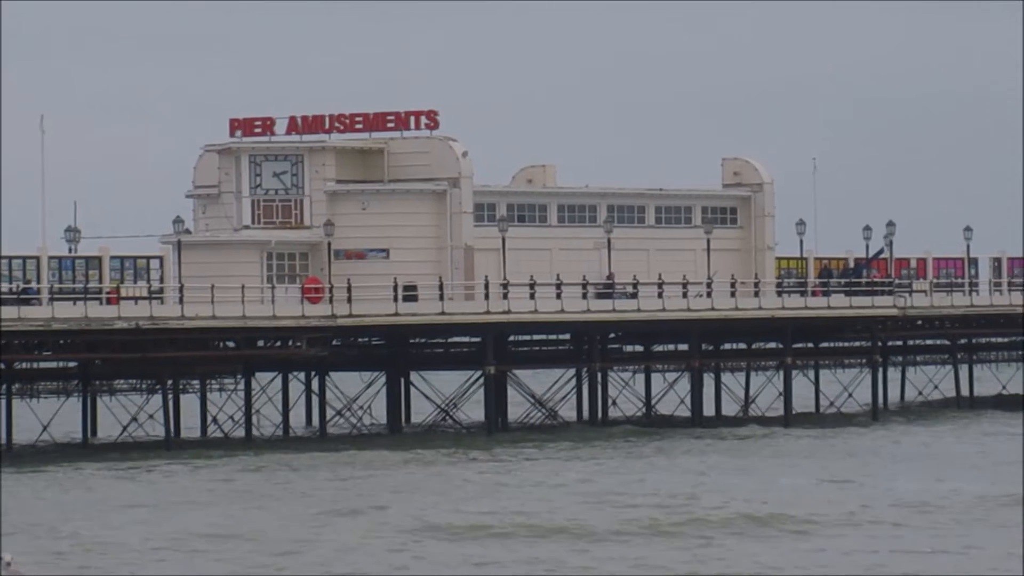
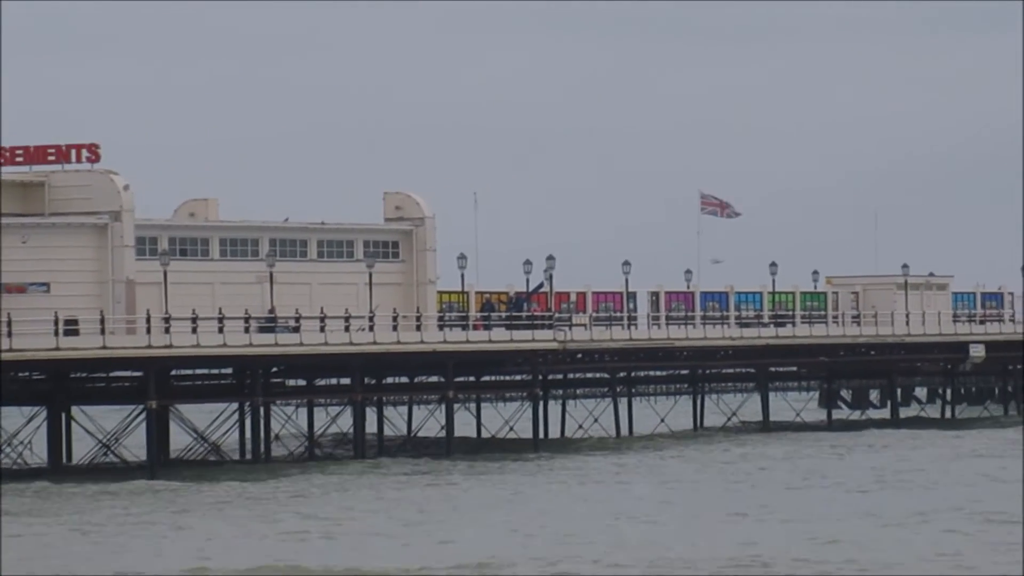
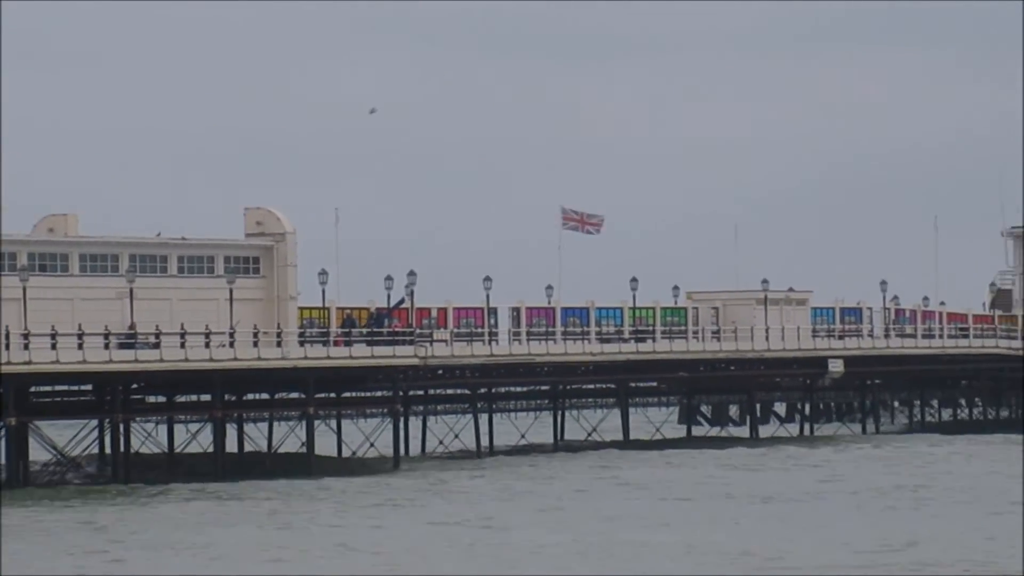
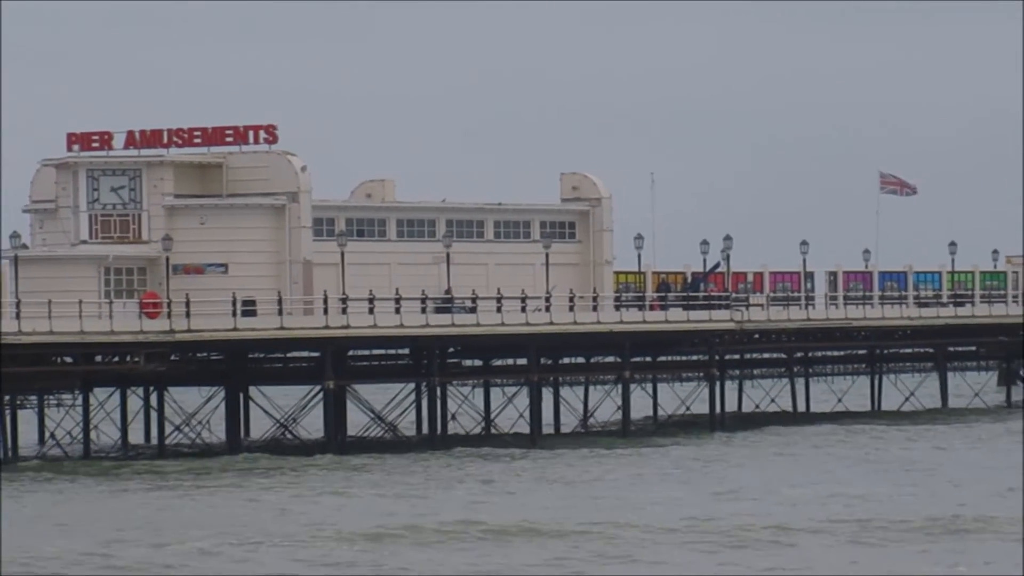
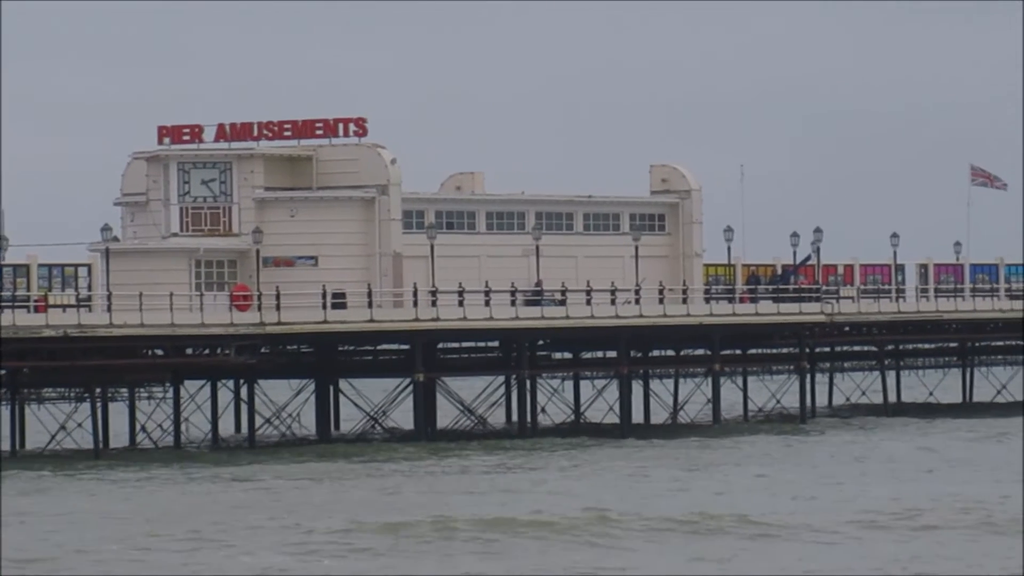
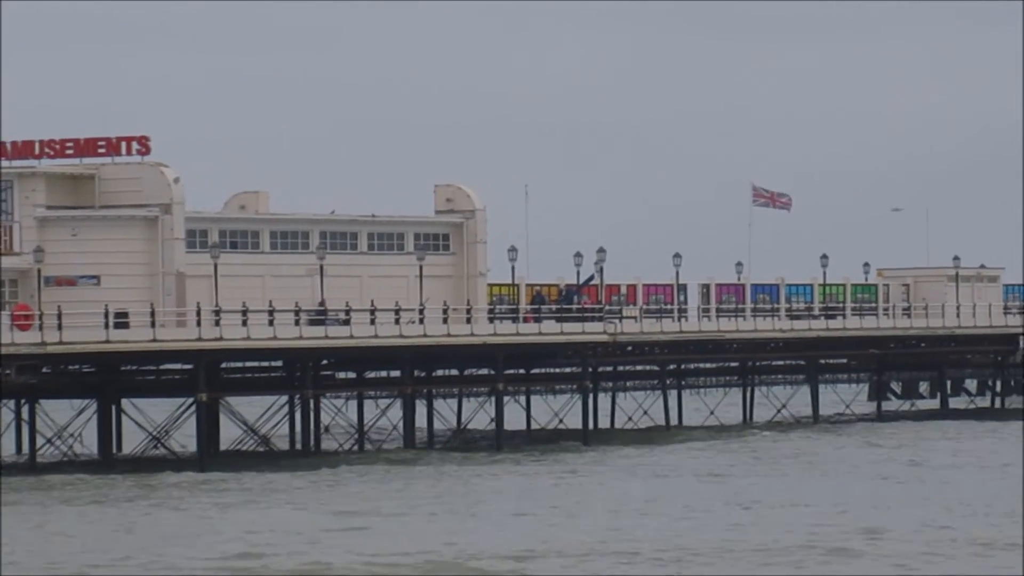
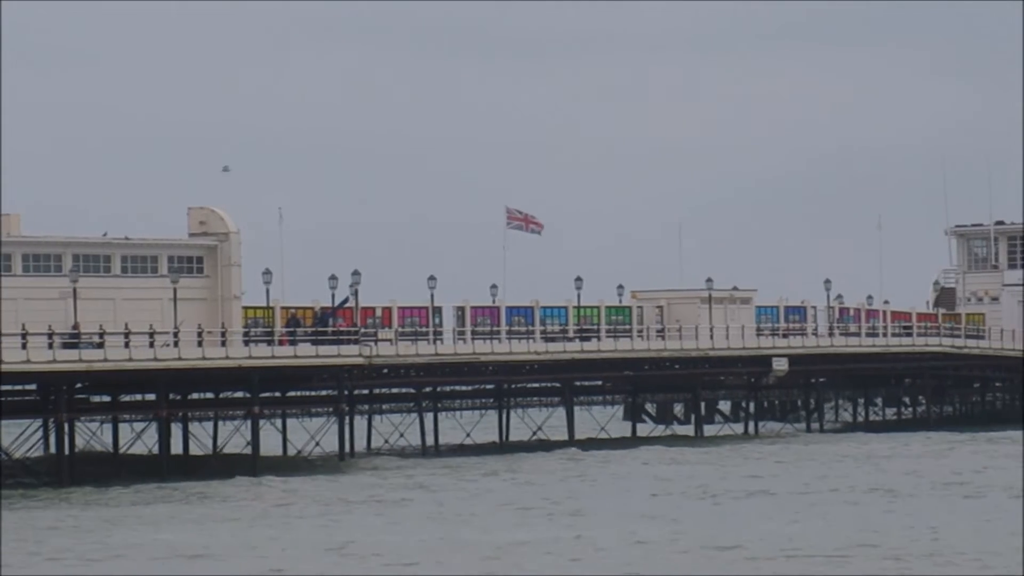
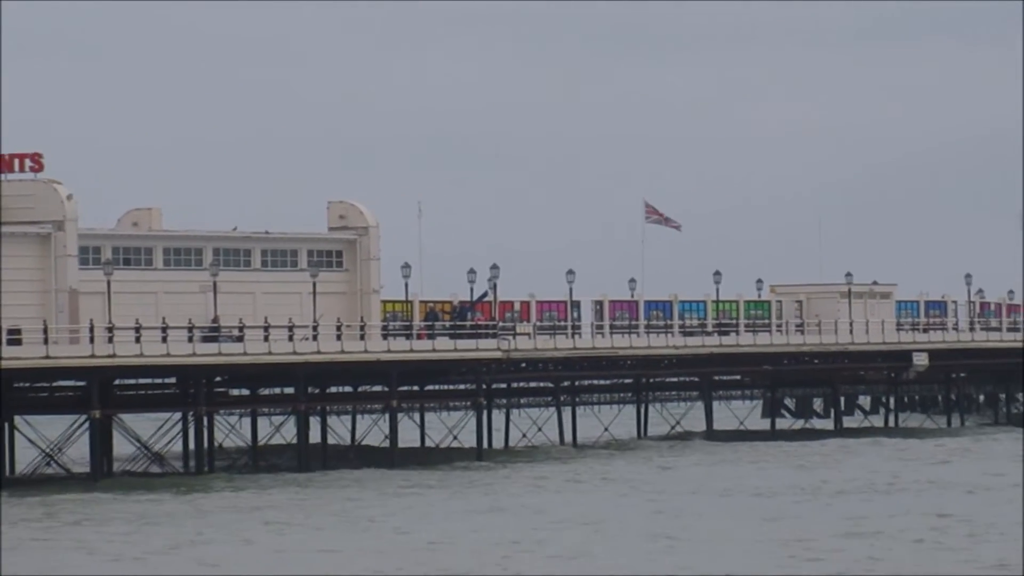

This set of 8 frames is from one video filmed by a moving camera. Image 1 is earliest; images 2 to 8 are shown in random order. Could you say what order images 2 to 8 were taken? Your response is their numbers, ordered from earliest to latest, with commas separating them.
5, 4, 6, 2, 8, 3, 7
